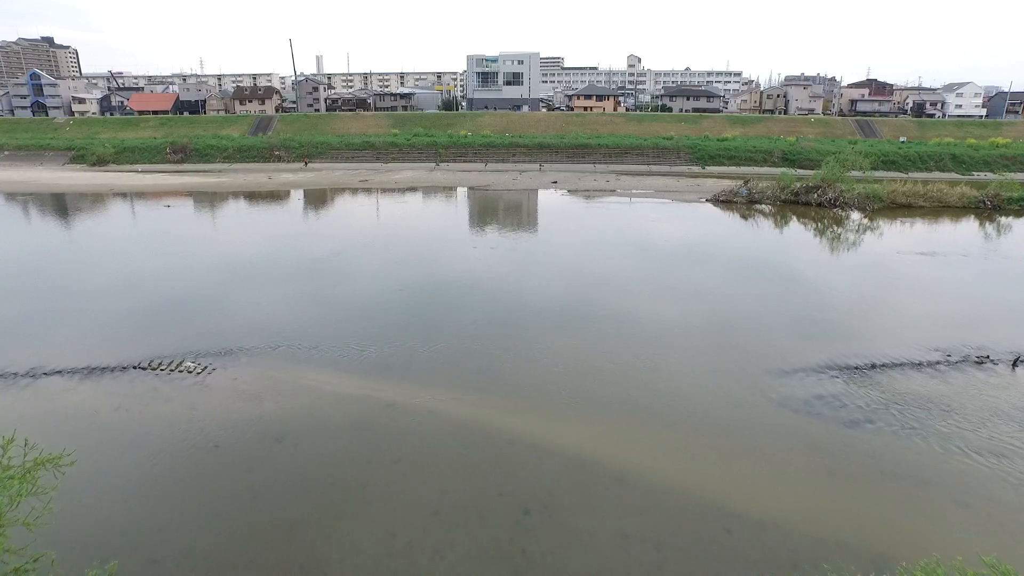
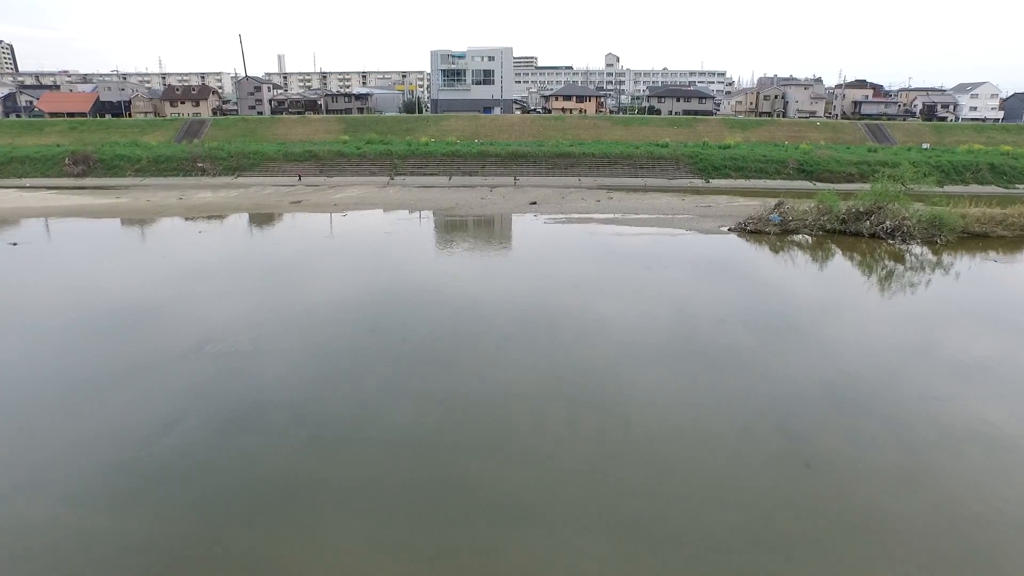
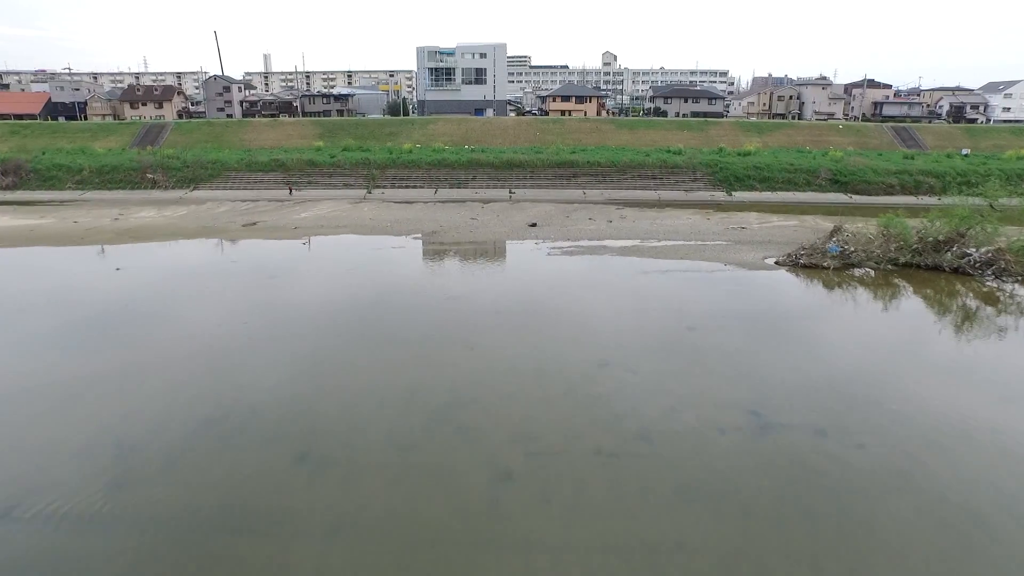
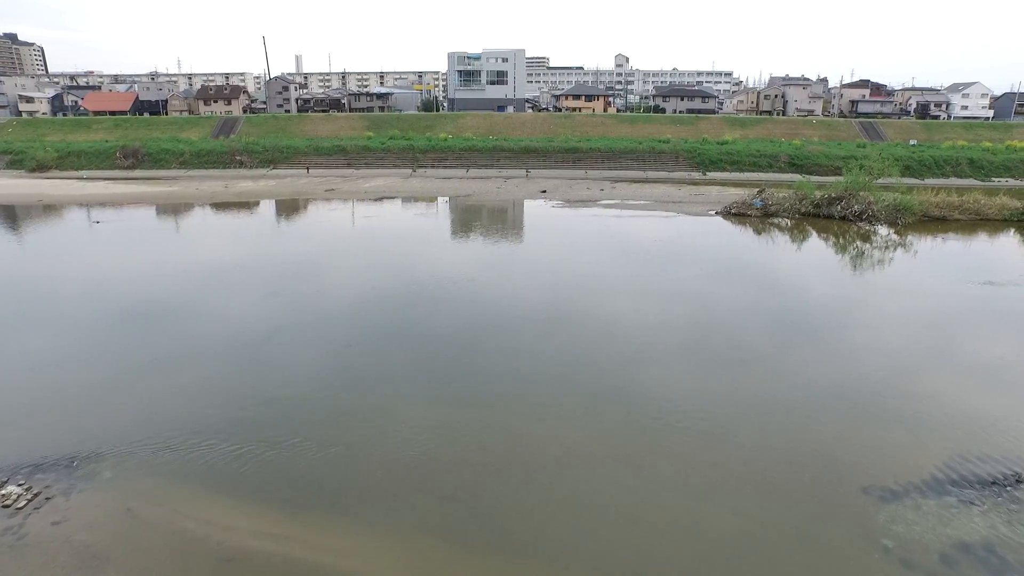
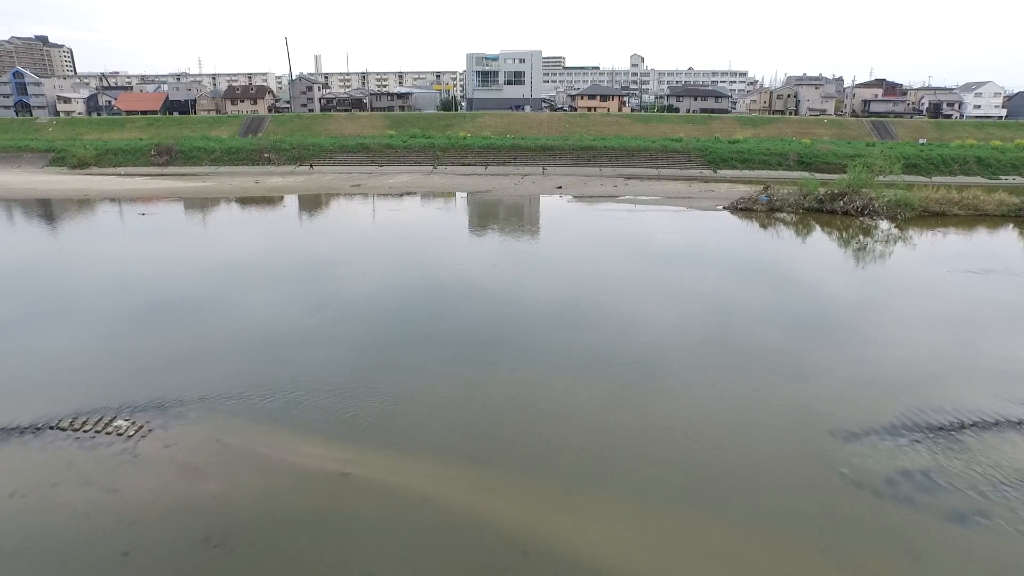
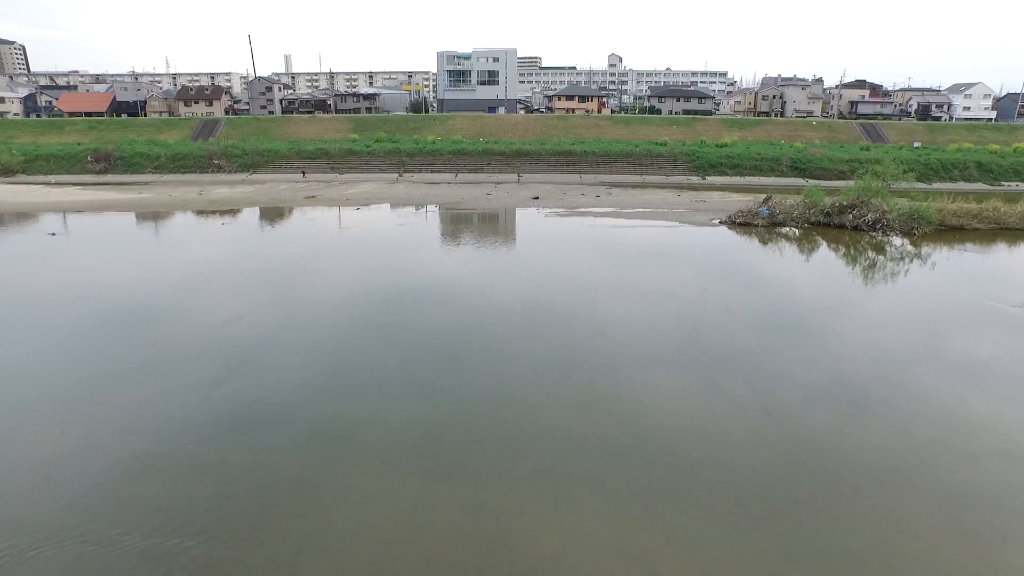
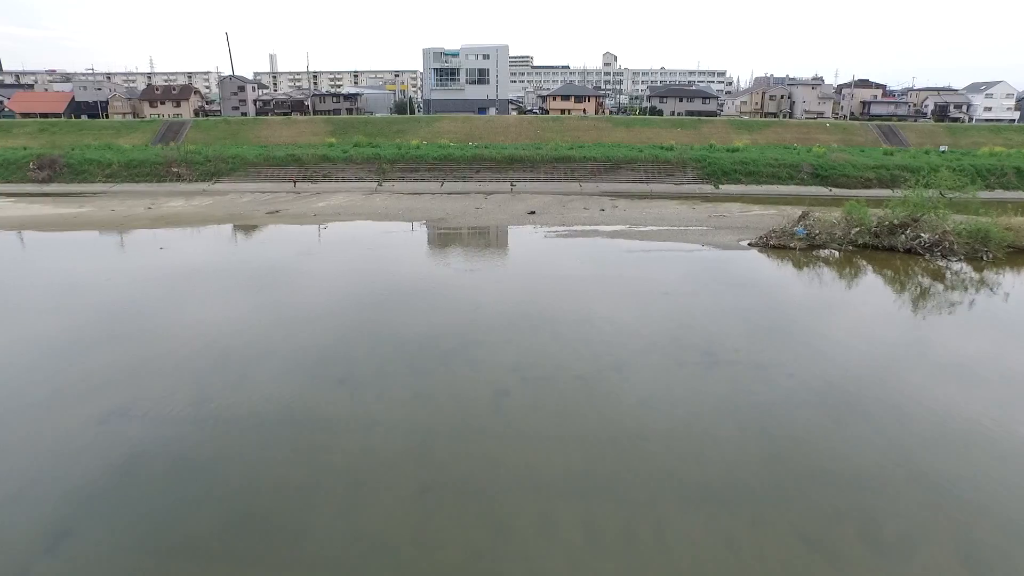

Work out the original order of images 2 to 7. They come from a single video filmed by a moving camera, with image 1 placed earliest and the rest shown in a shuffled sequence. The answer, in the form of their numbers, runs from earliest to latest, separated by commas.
5, 4, 6, 2, 7, 3
